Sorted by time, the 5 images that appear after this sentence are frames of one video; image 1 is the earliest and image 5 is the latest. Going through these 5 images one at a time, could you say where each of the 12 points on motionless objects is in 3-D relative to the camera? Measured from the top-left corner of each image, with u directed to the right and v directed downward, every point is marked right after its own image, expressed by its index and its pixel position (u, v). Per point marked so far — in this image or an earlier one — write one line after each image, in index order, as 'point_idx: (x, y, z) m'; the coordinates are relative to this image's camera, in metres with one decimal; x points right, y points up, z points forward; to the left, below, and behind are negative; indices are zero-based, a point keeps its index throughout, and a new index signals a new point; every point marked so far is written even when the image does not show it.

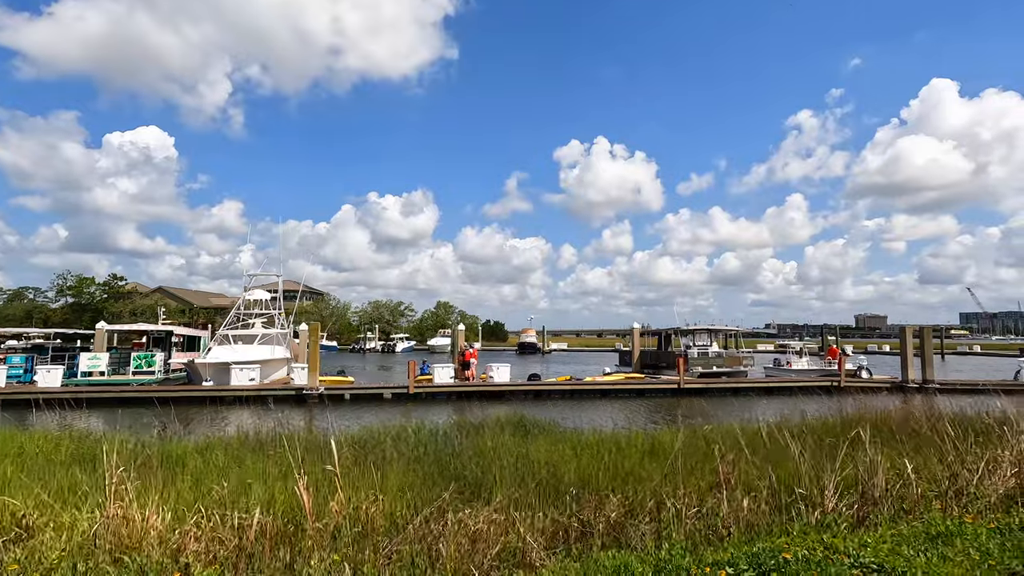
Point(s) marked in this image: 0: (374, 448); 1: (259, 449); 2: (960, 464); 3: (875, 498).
0: (-2.3, -2.9, +9.8) m
1: (-4.9, -3.0, +10.4) m
2: (+4.2, -1.7, +5.2) m
3: (+2.8, -1.7, +4.4) m
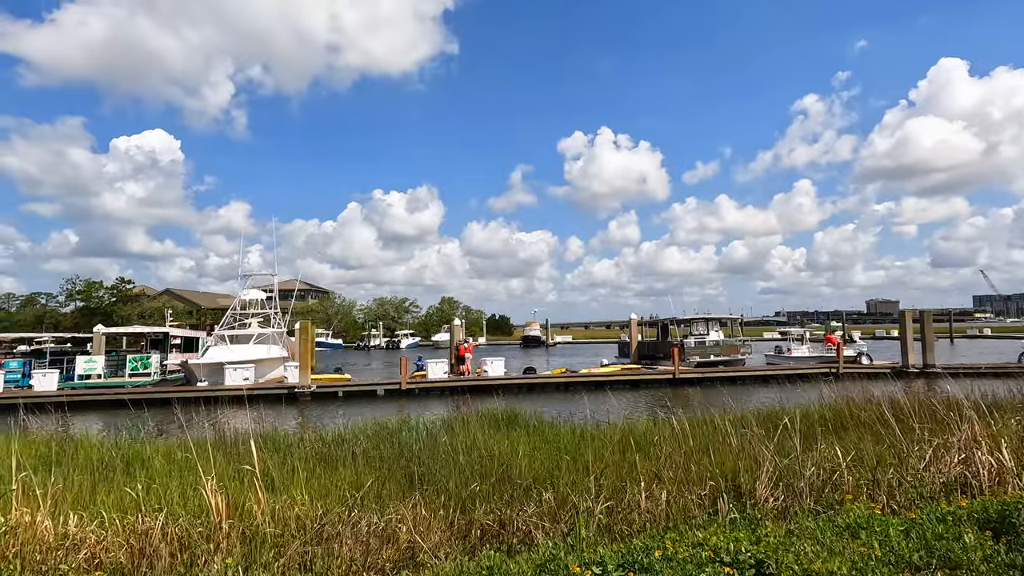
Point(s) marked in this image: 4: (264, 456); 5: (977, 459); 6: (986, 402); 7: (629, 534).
0: (-2.9, -2.8, +9.7) m
1: (-5.4, -3.0, +10.4) m
2: (+3.6, -1.5, +5.0) m
3: (+2.2, -1.6, +4.2) m
4: (-4.1, -2.8, +9.2) m
5: (+3.9, -1.4, +4.5) m
6: (+10.9, -2.4, +11.6) m
7: (+0.8, -1.7, +3.7) m
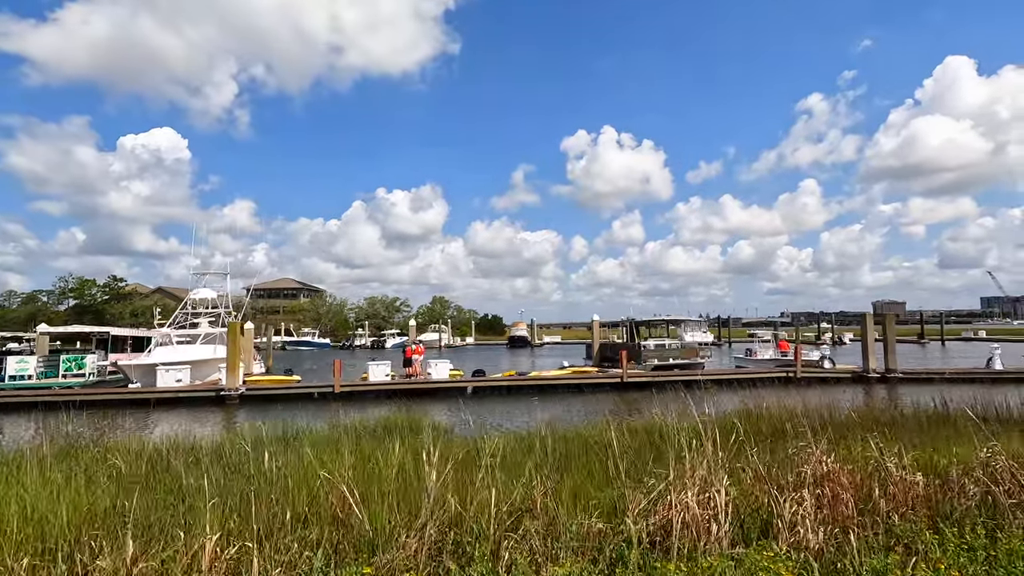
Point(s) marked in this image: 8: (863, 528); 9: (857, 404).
0: (-5.5, -2.8, +9.0) m
1: (-8.1, -3.0, +9.7) m
2: (+0.9, -1.6, +4.2) m
3: (-0.5, -1.6, +3.5) m
4: (-6.8, -2.8, +8.5) m
5: (+1.2, -1.5, +3.8) m
6: (+8.2, -2.5, +10.7) m
7: (-2.0, -1.7, +2.9) m
8: (+2.5, -1.7, +3.8) m
9: (+9.5, -3.2, +14.8) m
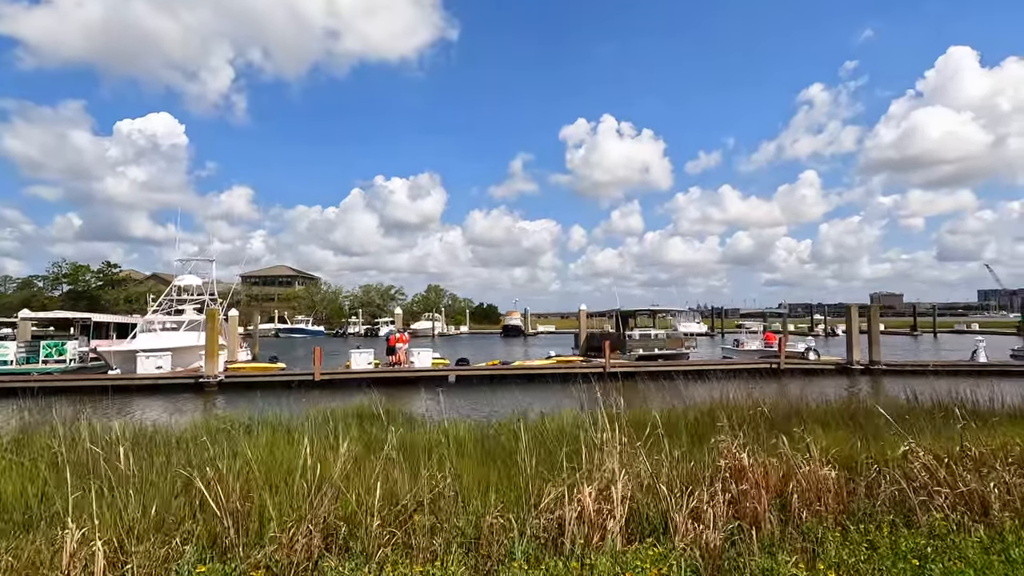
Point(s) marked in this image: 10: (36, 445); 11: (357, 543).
0: (-6.3, -2.6, +8.9) m
1: (-8.8, -2.8, +9.6) m
2: (+0.2, -1.5, +4.1) m
3: (-1.2, -1.5, +3.4) m
4: (-7.5, -2.6, +8.4) m
5: (+0.5, -1.4, +3.6) m
6: (+7.5, -2.3, +10.7) m
7: (-2.7, -1.6, +2.8) m
8: (+1.8, -1.6, +3.7) m
9: (+8.8, -3.0, +14.7) m
10: (-7.4, -2.6, +8.3) m
11: (-0.9, -1.6, +3.3) m
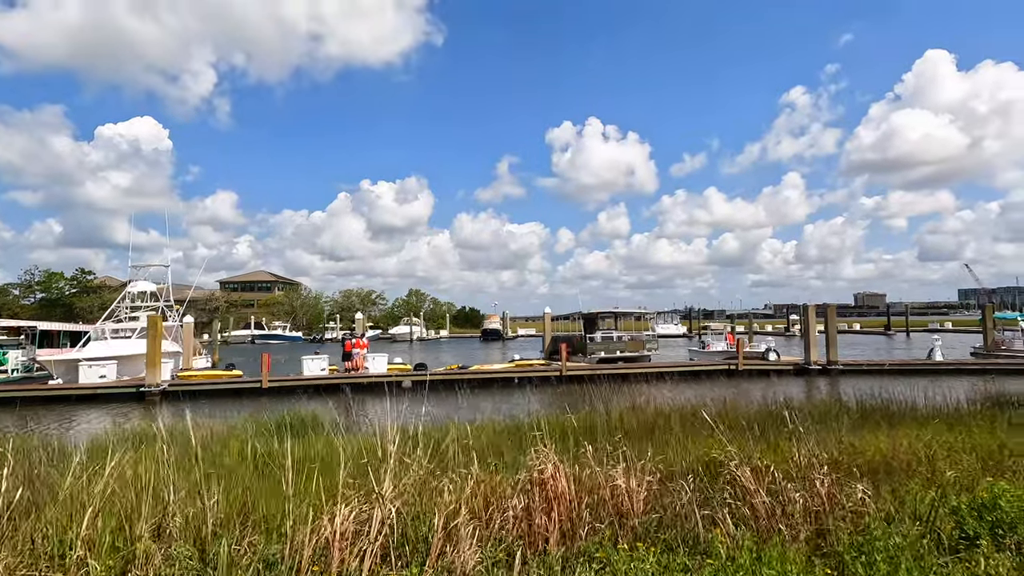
0: (-7.9, -2.7, +8.4) m
1: (-10.5, -2.9, +9.1) m
2: (-1.4, -1.5, +3.8) m
3: (-2.8, -1.6, +3.0) m
4: (-9.2, -2.7, +7.9) m
5: (-1.1, -1.4, +3.3) m
6: (+5.8, -2.3, +10.5) m
7: (-4.2, -1.7, +2.5) m
8: (+0.2, -1.6, +3.4) m
9: (+7.0, -3.0, +14.6) m
10: (-9.0, -2.7, +7.8) m
11: (-2.5, -1.6, +3.0) m
